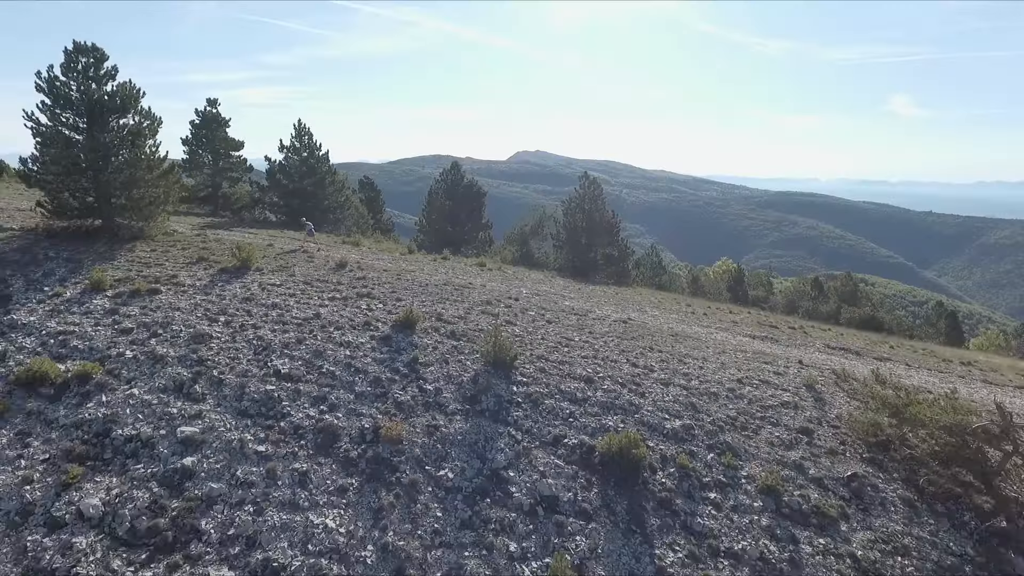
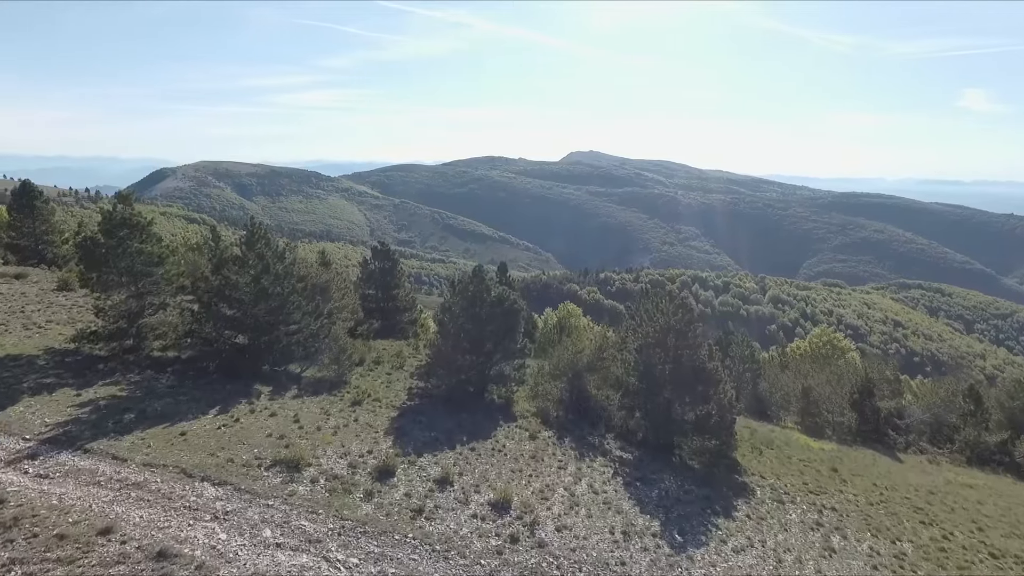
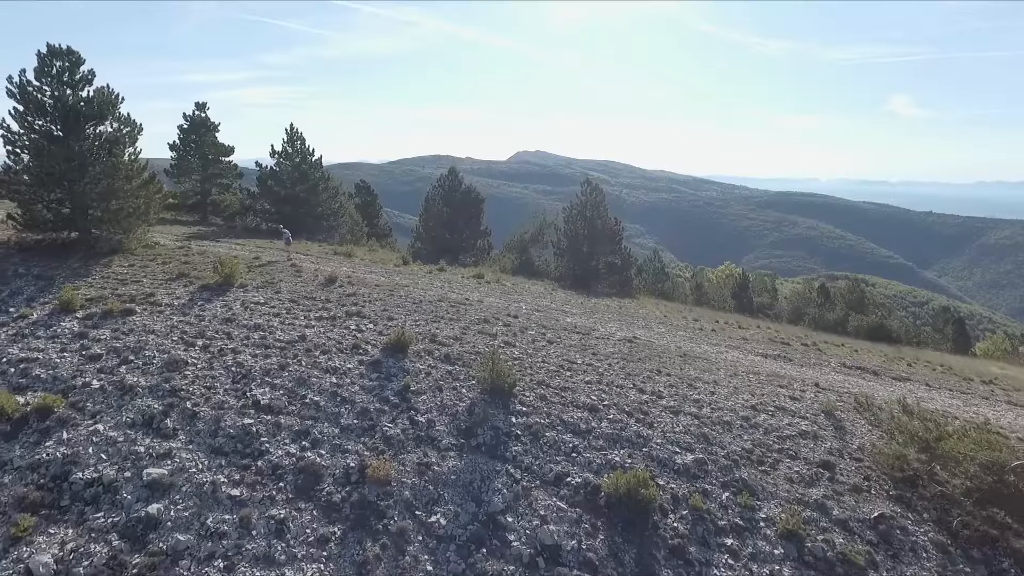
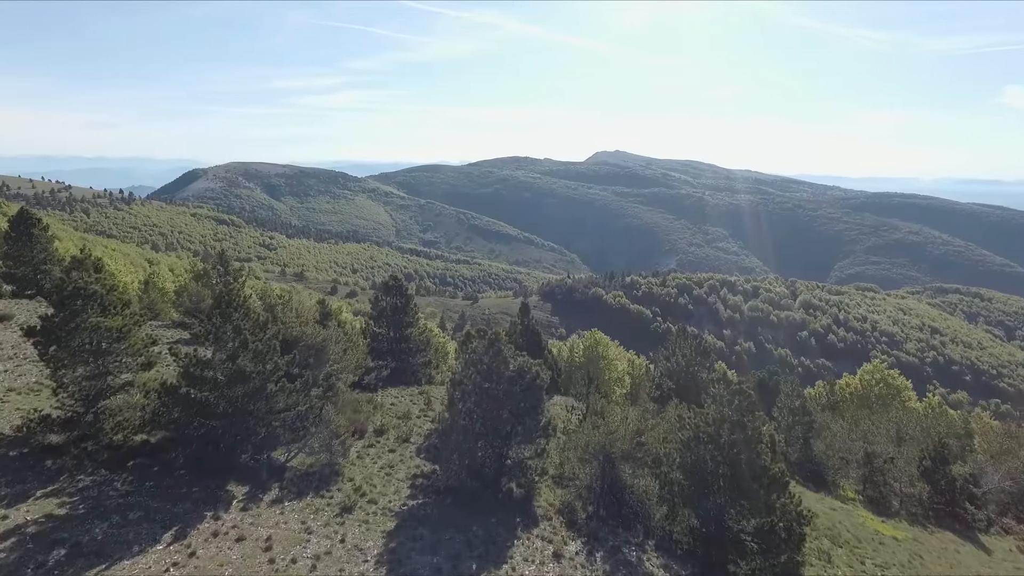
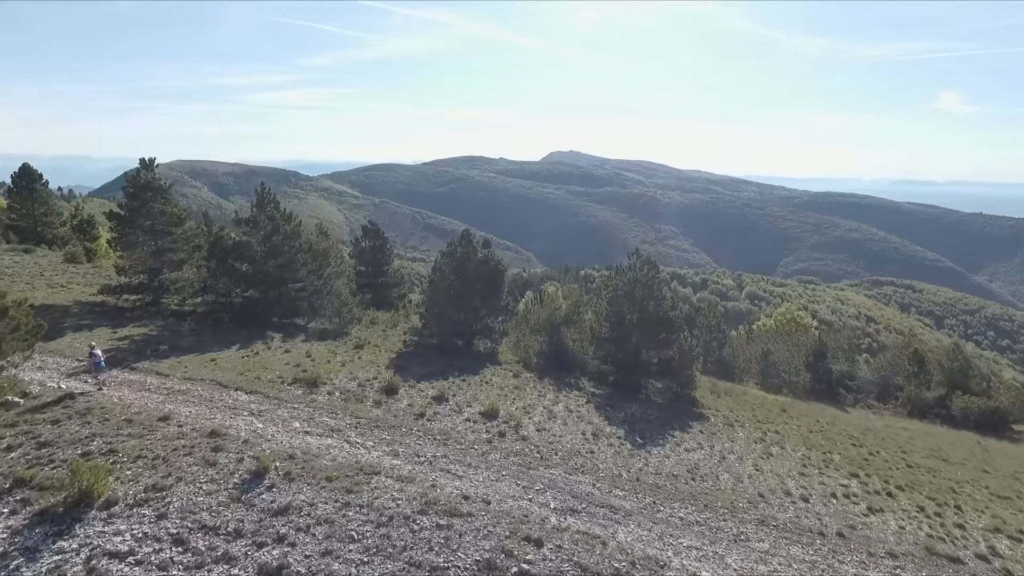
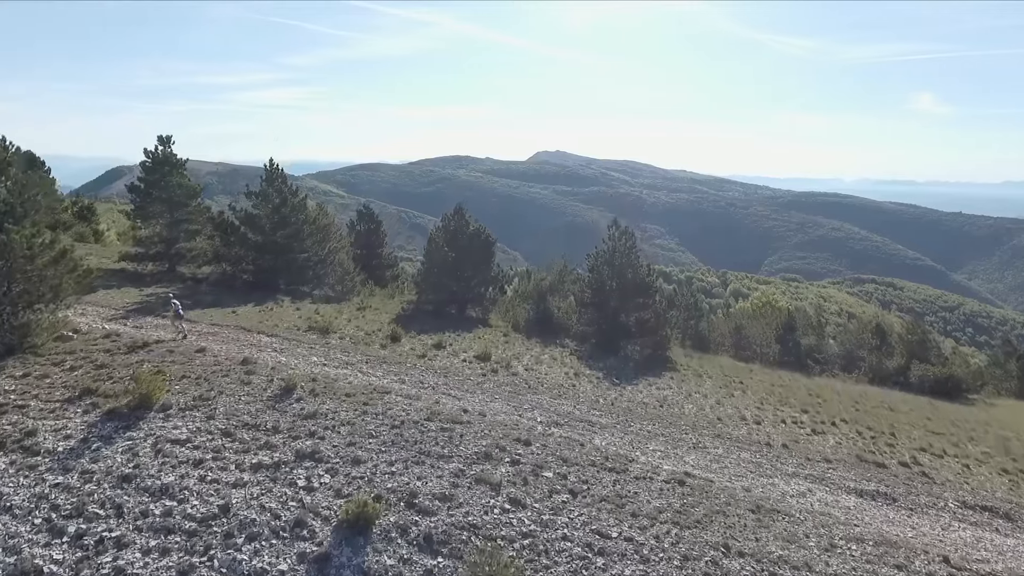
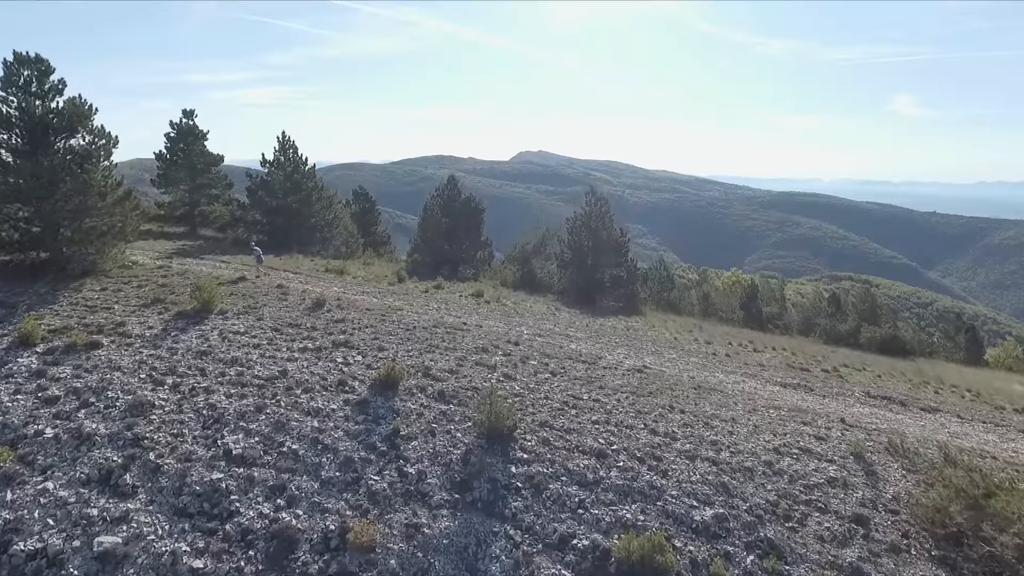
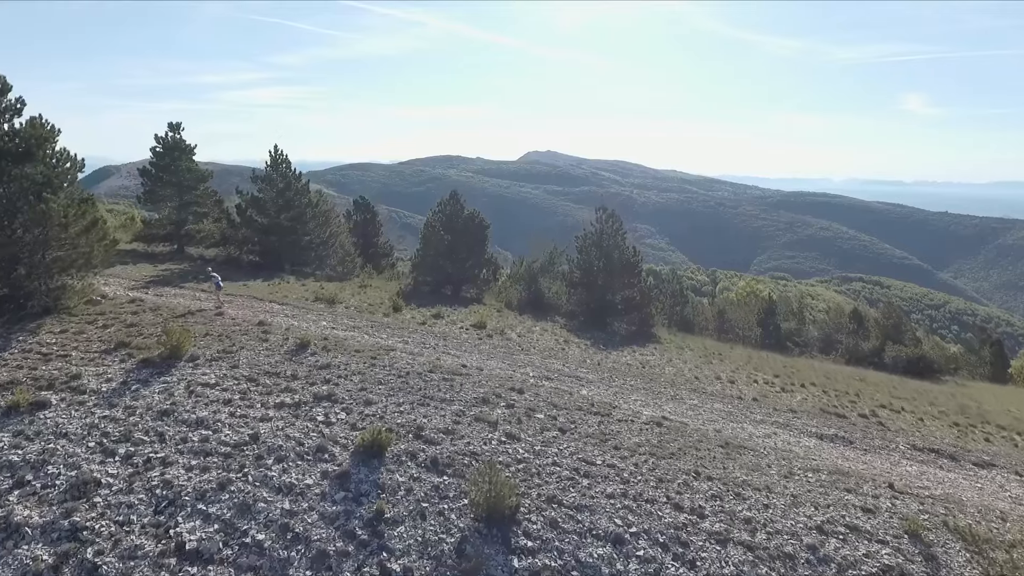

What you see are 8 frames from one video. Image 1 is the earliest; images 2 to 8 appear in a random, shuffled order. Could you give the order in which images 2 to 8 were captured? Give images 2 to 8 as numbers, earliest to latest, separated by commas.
3, 7, 8, 6, 5, 2, 4
